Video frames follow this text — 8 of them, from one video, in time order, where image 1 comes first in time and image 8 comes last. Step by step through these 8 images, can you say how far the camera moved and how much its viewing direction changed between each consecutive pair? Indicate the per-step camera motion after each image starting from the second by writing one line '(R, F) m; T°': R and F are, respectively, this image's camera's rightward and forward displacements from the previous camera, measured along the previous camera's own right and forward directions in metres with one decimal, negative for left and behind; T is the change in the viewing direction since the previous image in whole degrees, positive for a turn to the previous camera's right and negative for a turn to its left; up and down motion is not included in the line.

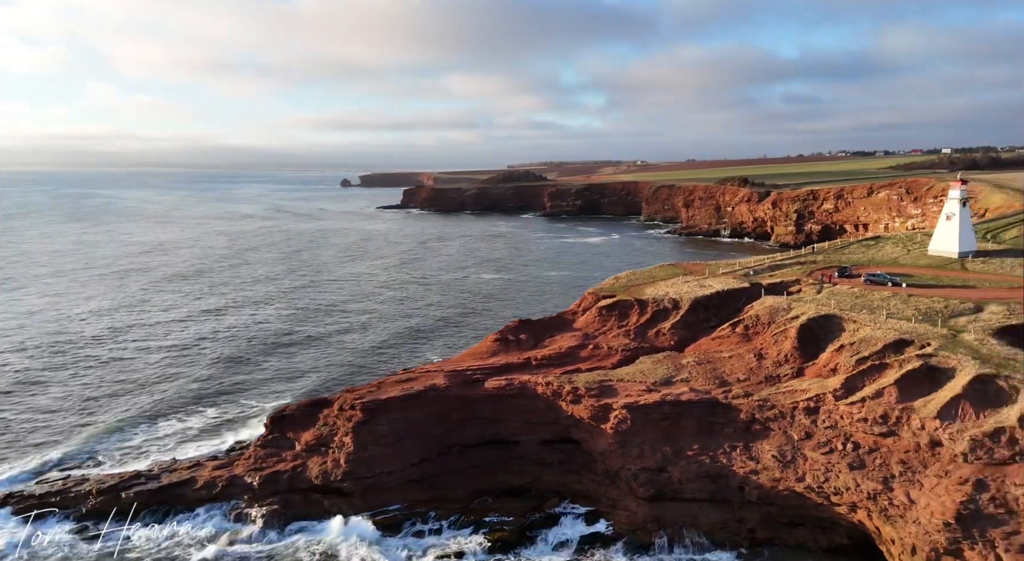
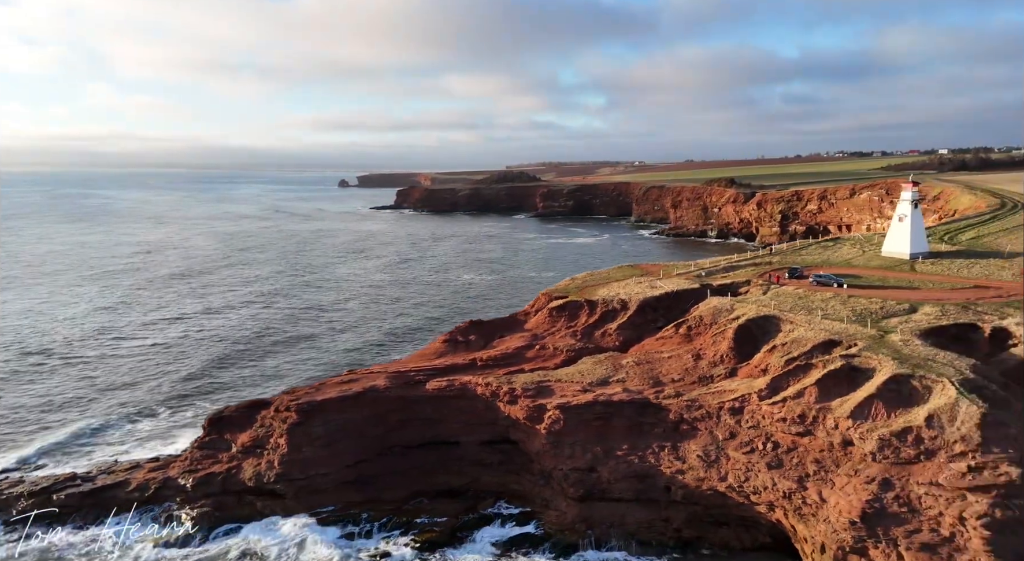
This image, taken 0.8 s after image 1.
(+2.3, -0.1) m; +1°
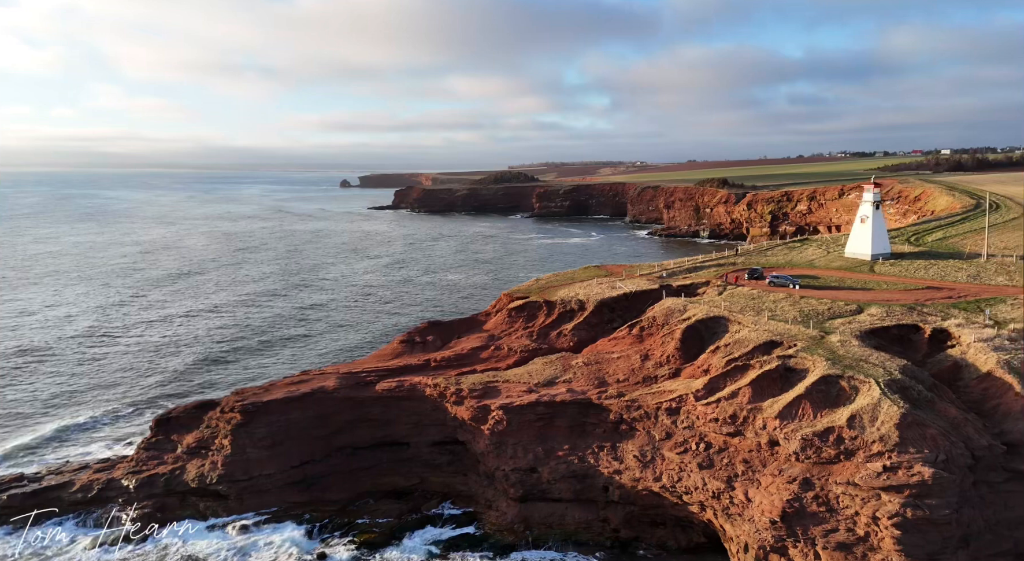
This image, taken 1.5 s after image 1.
(+2.1, -0.1) m; 0°
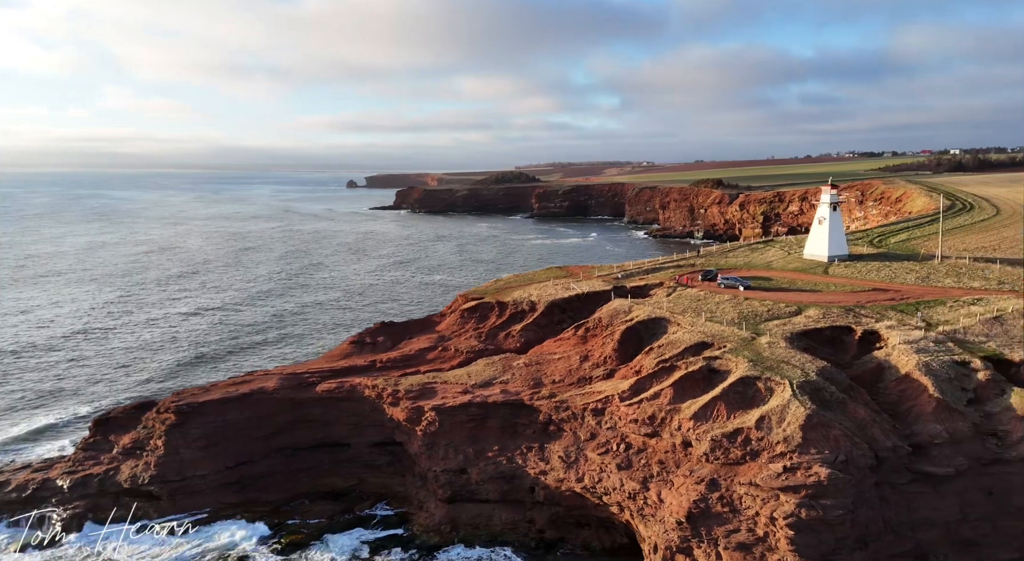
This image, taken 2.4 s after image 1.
(+2.6, -0.1) m; 0°
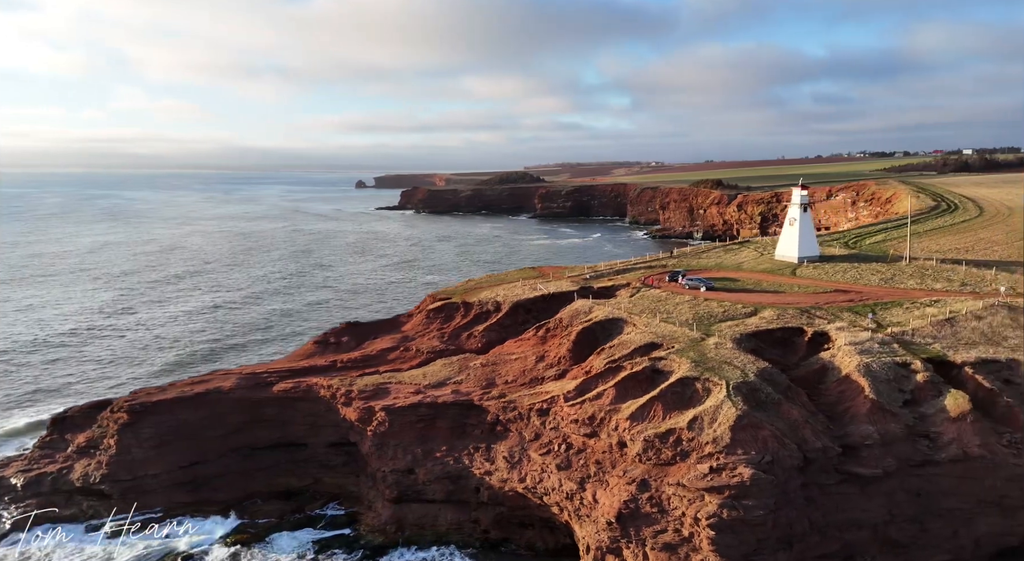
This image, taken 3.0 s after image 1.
(+2.1, -0.1) m; 0°
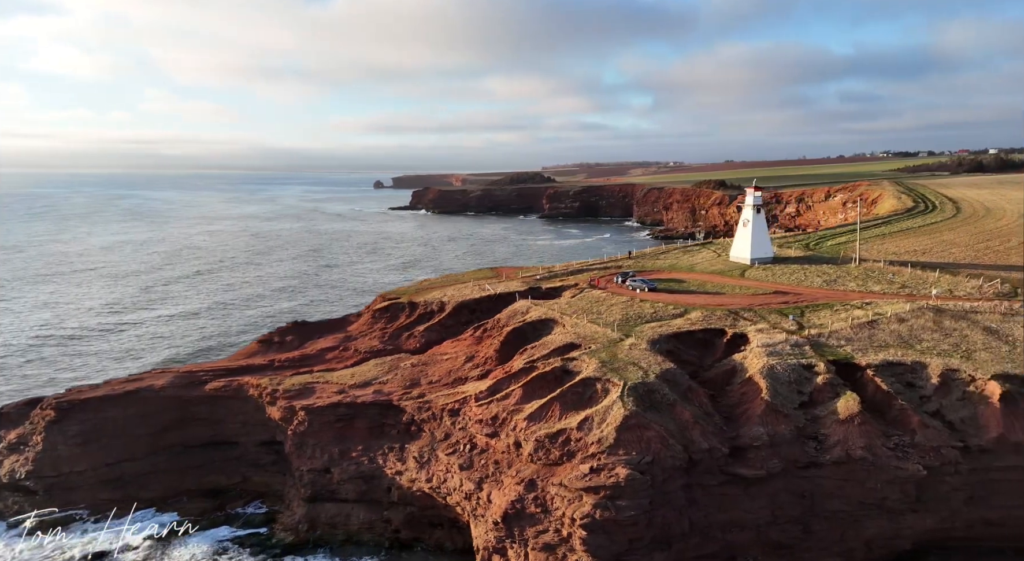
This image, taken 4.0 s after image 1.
(+3.5, -0.1) m; 0°
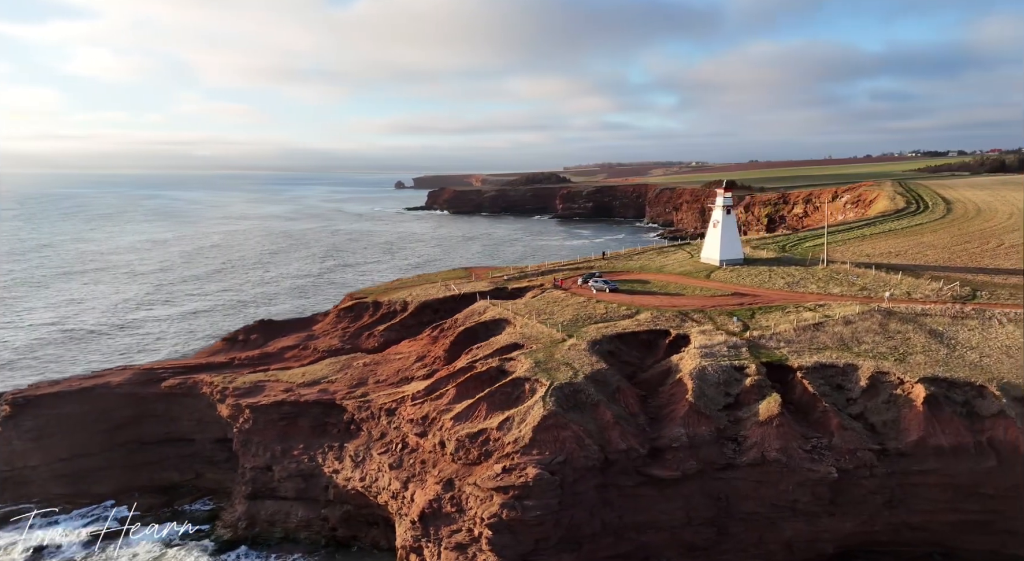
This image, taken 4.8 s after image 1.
(+2.7, -0.1) m; -1°
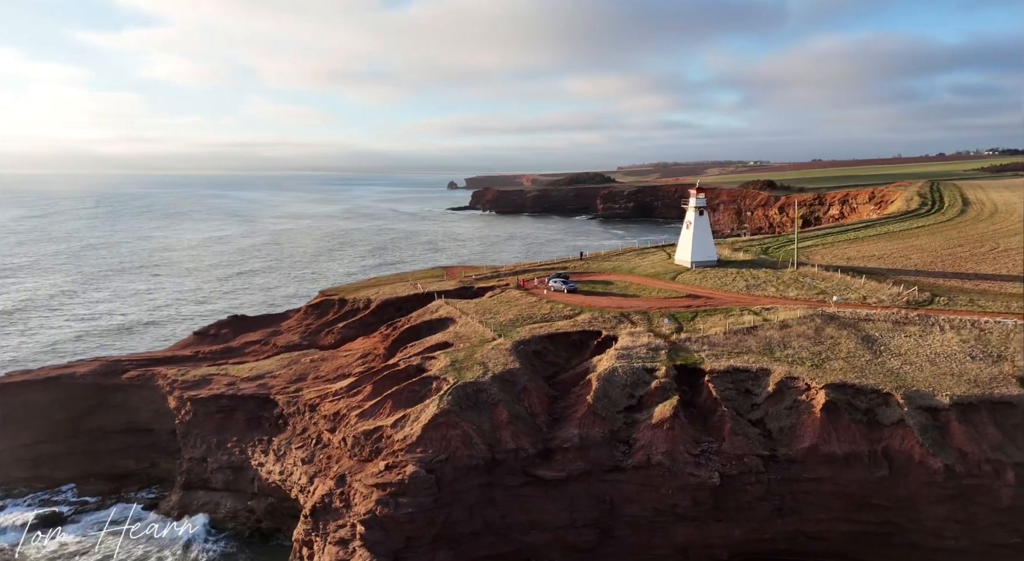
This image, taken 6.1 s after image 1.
(+4.3, -0.1) m; -3°
